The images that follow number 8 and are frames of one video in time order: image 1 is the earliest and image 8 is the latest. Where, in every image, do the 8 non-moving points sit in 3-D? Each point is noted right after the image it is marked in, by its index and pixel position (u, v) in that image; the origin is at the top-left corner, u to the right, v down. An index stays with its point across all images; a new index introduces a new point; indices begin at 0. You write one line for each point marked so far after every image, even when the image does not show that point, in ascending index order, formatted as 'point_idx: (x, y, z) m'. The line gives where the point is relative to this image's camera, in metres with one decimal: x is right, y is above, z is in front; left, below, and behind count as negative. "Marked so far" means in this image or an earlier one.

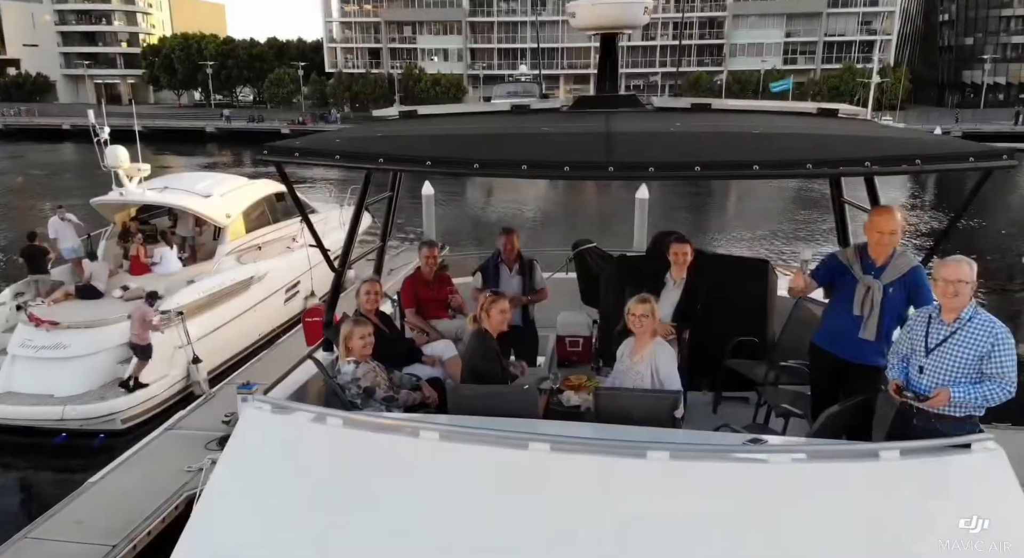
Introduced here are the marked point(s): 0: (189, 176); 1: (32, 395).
0: (-4.3, +1.4, +8.6) m
1: (-4.8, -1.2, +6.2) m
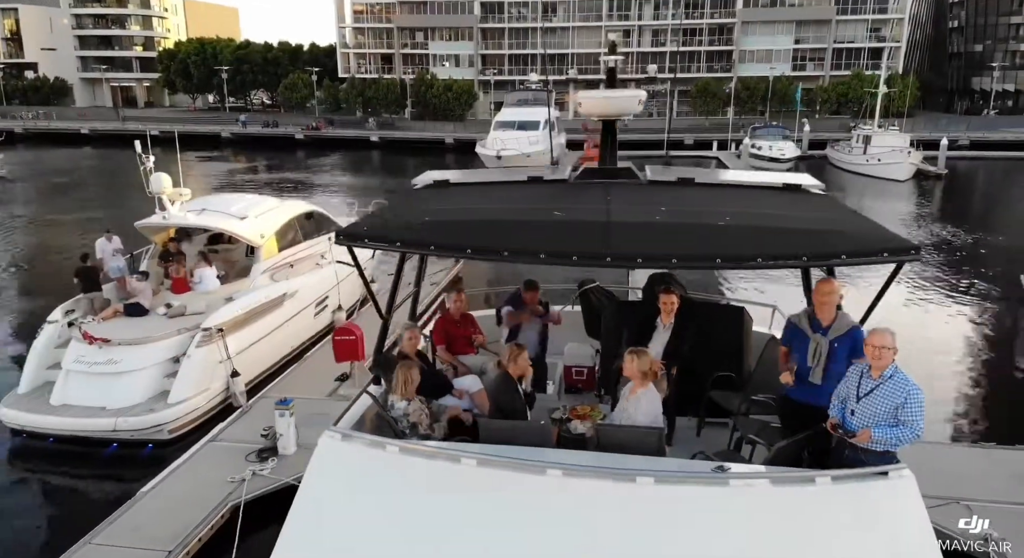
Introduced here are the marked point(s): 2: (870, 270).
0: (-4.1, +1.1, +9.2) m
1: (-4.7, -1.4, +6.8) m
2: (+8.7, +0.1, +14.6) m
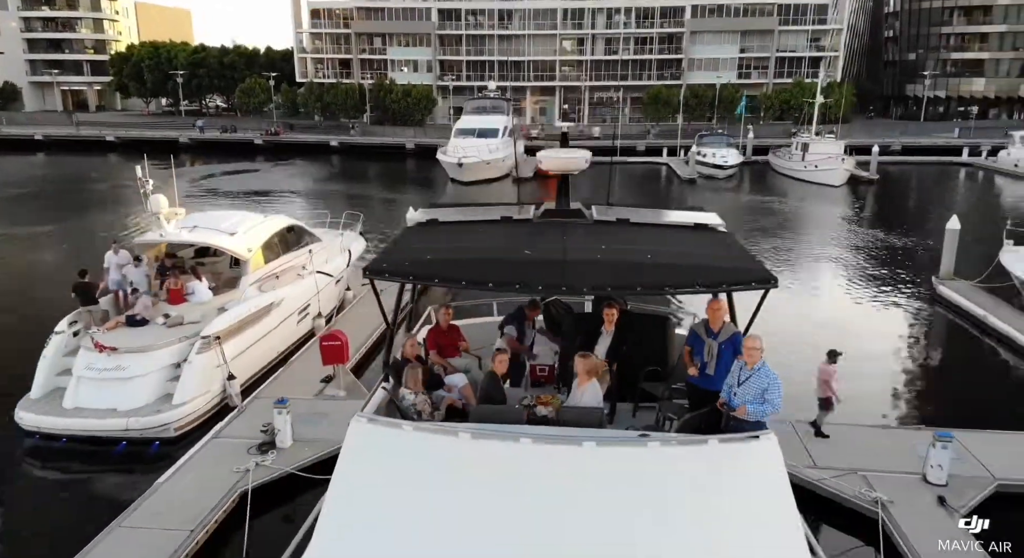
0: (-4.7, +1.0, +9.8) m
1: (-5.0, -1.6, +7.4) m
2: (+7.8, +0.1, +16.0) m
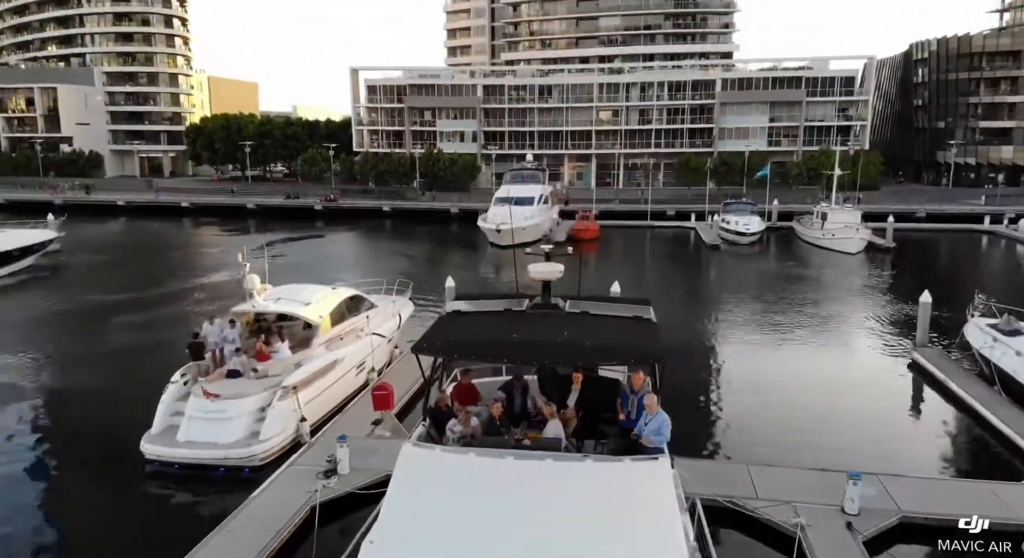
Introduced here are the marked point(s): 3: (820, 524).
0: (-4.3, -0.2, +12.2) m
1: (-4.8, -2.6, +9.6) m
2: (+8.5, -1.7, +17.5) m
3: (+3.9, -3.3, +7.9) m
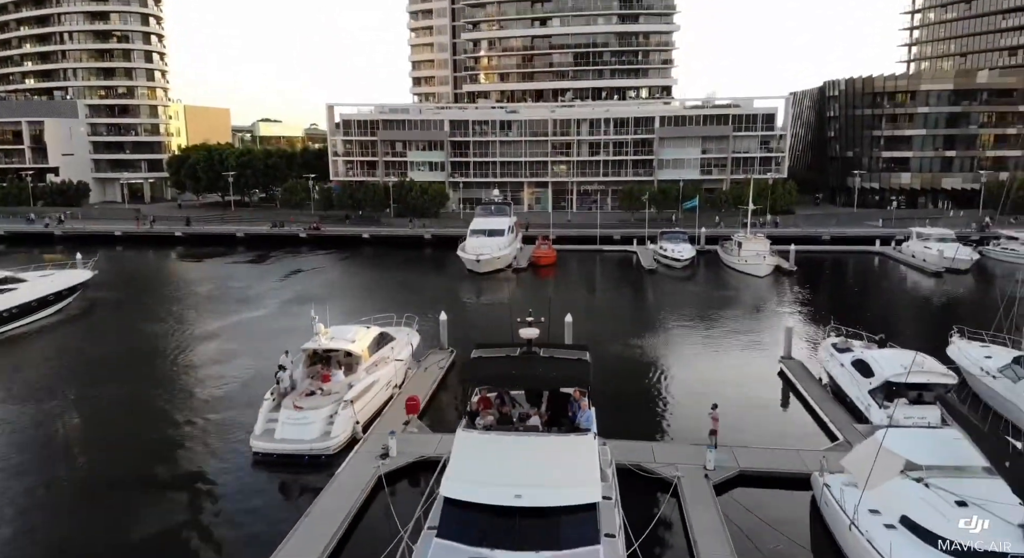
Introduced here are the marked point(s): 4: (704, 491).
0: (-4.8, -1.5, +17.0) m
1: (-5.1, -3.8, +14.4) m
2: (+7.7, -2.8, +23.1) m
3: (+3.8, -4.3, +13.2) m
4: (+4.0, -4.4, +12.8) m
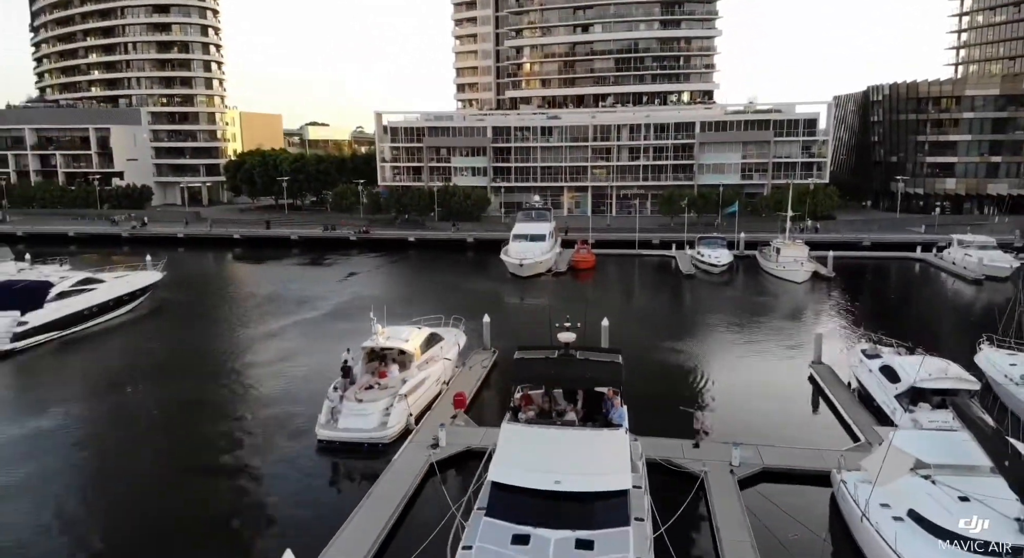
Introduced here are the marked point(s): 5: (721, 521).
0: (-3.6, -1.6, +18.6) m
1: (-4.1, -3.9, +16.0) m
2: (+9.3, -3.0, +23.9) m
3: (+4.7, -4.5, +14.3) m
4: (+4.9, -4.6, +13.8) m
5: (+4.3, -5.0, +12.5) m
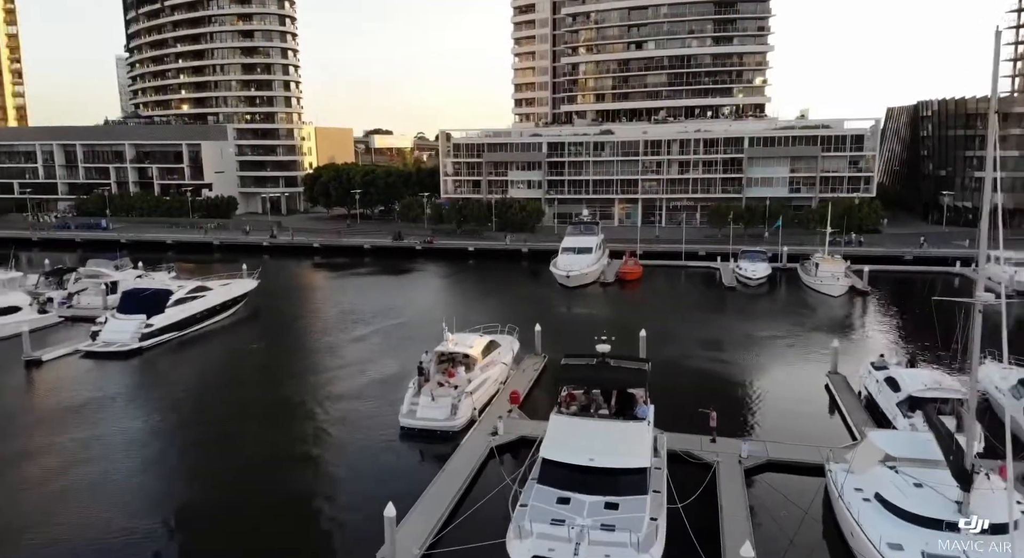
0: (-1.8, -2.2, +22.3) m
1: (-2.6, -4.5, +19.8) m
2: (+11.4, -3.7, +26.4) m
3: (+6.0, -5.2, +17.3) m
4: (+6.1, -5.3, +16.8) m
5: (+5.4, -5.6, +15.6) m
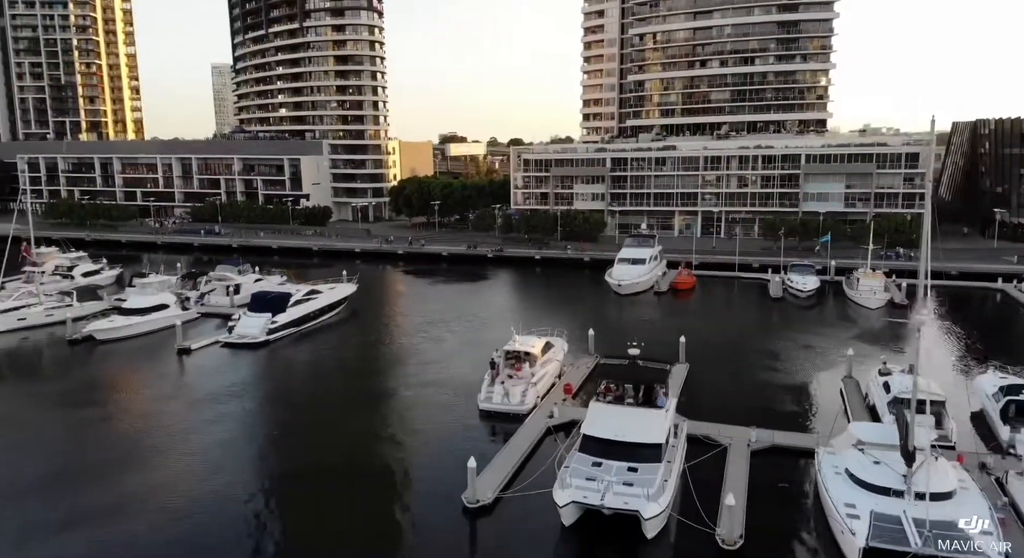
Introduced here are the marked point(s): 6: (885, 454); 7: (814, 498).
0: (+0.7, -2.7, +27.5) m
1: (-0.4, -5.0, +25.0) m
2: (+14.2, -4.5, +30.1) m
3: (+7.8, -5.9, +21.6) m
4: (+7.9, -6.0, +21.1) m
5: (+7.1, -6.3, +19.9) m
6: (+10.9, -5.1, +18.1) m
7: (+9.3, -6.8, +19.0) m
